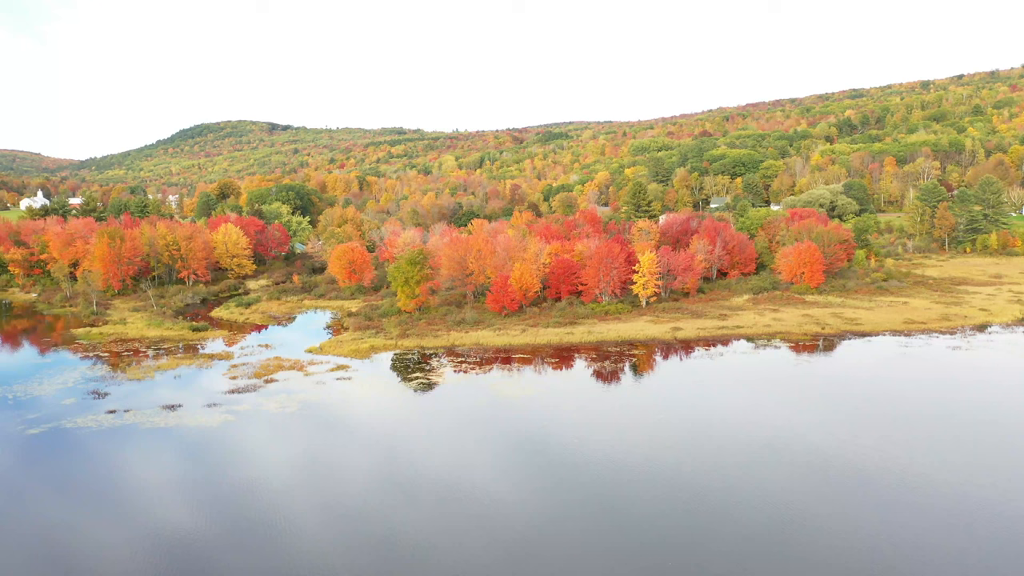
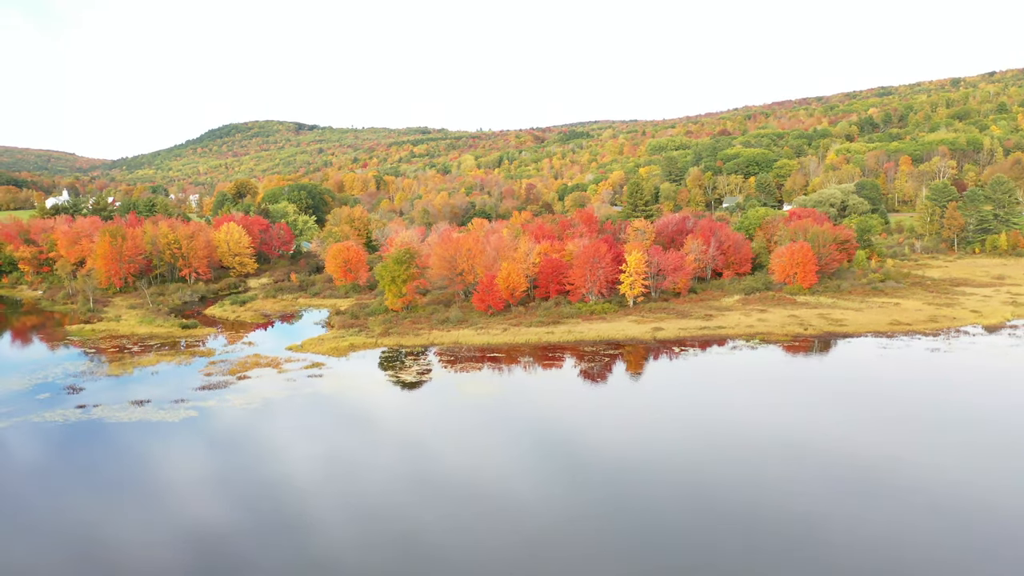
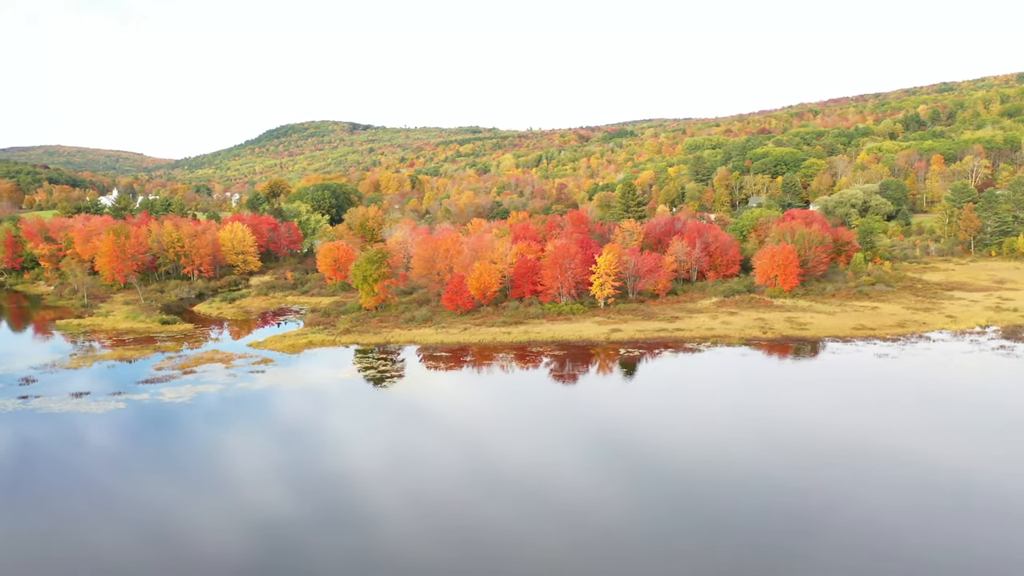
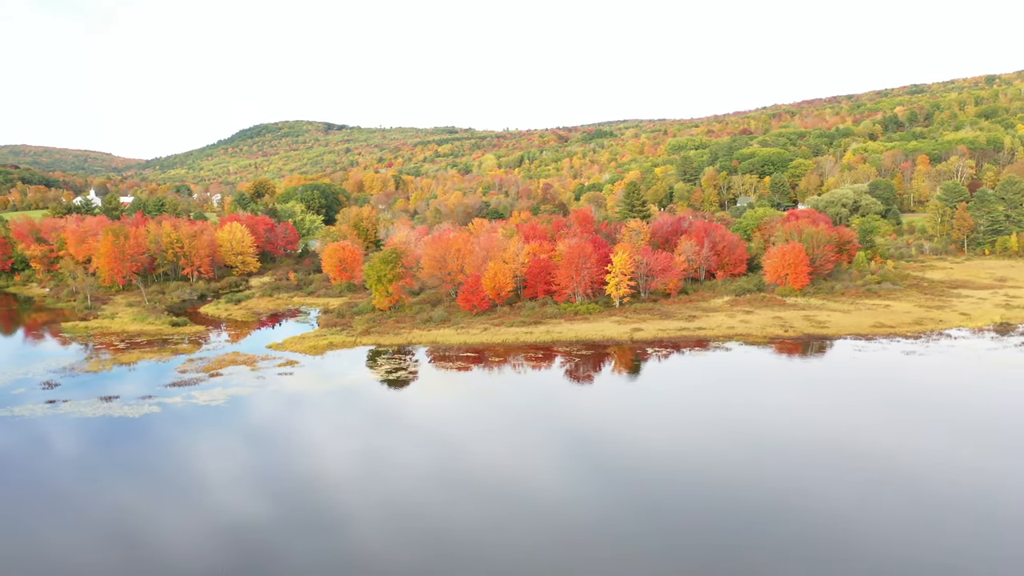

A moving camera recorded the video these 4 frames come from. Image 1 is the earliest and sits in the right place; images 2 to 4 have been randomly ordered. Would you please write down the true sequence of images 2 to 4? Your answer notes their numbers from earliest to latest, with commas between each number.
2, 4, 3
